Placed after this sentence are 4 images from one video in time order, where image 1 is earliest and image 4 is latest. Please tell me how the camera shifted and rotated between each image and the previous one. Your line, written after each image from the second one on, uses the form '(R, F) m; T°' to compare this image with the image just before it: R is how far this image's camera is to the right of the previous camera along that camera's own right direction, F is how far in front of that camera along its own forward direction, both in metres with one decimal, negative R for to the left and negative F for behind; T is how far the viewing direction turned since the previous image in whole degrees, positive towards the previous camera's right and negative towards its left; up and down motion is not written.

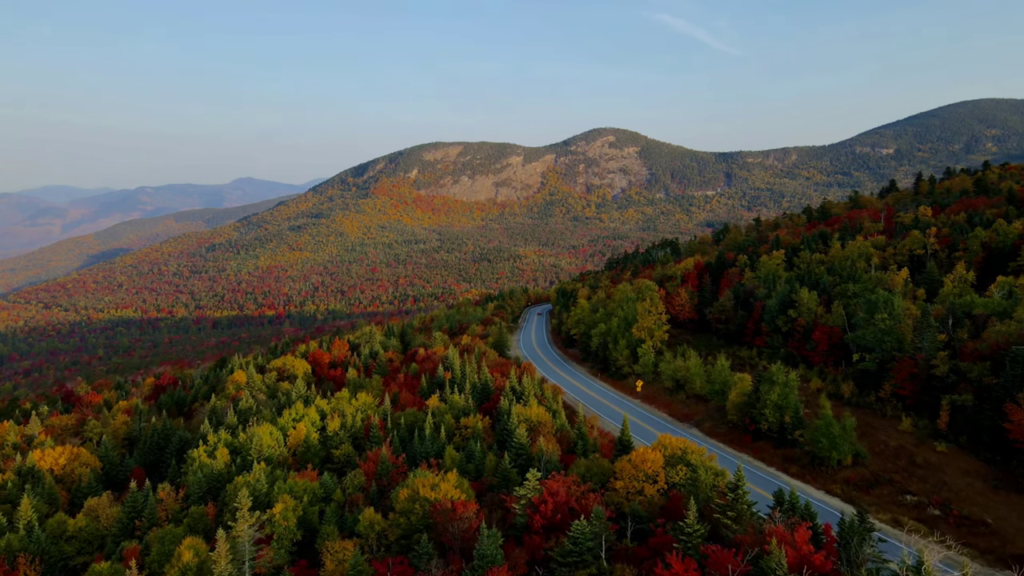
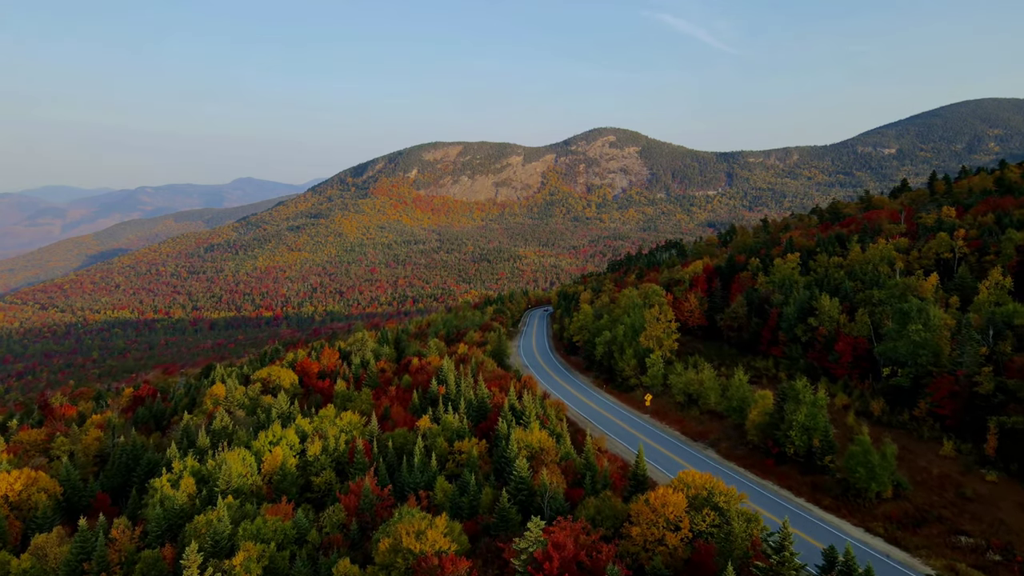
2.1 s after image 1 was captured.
(+0.1, +4.2) m; 0°
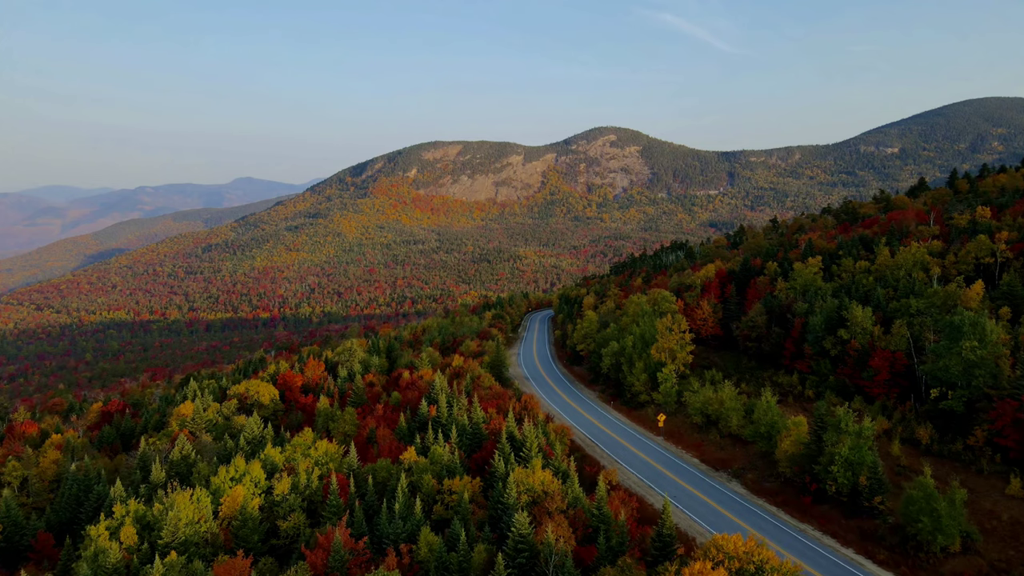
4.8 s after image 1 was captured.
(+0.1, +5.3) m; 0°
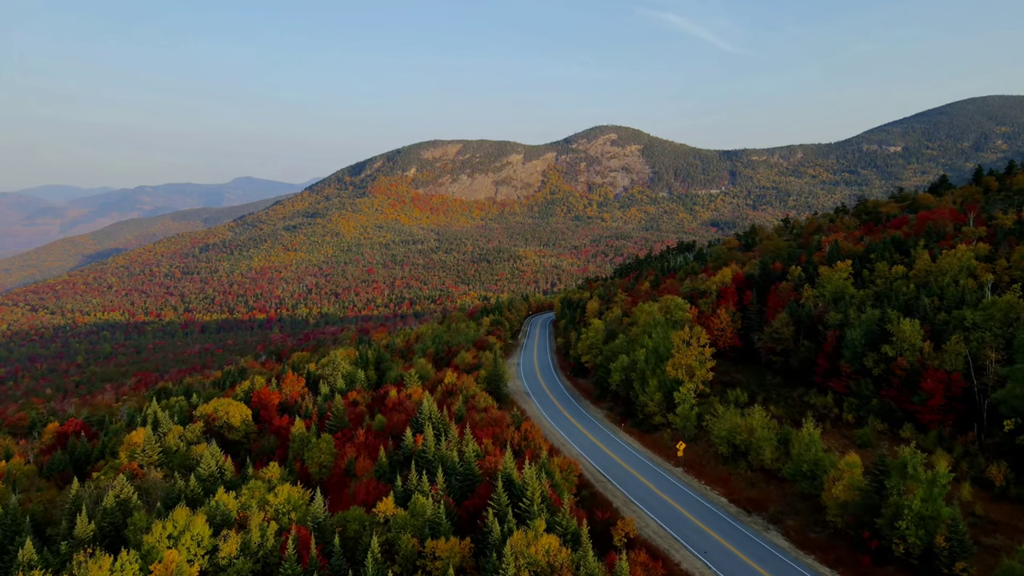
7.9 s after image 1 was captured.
(+0.1, +6.2) m; 0°
